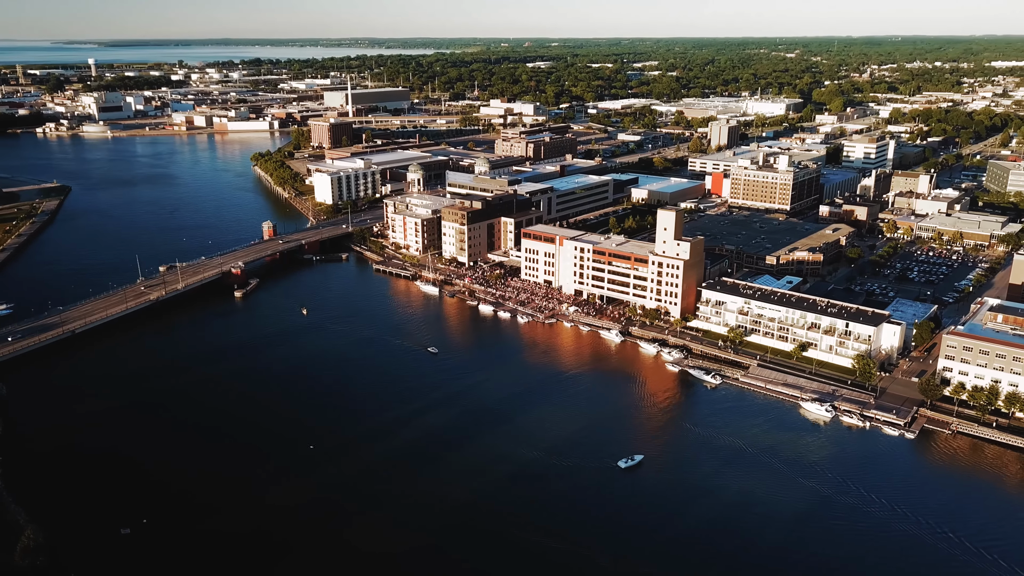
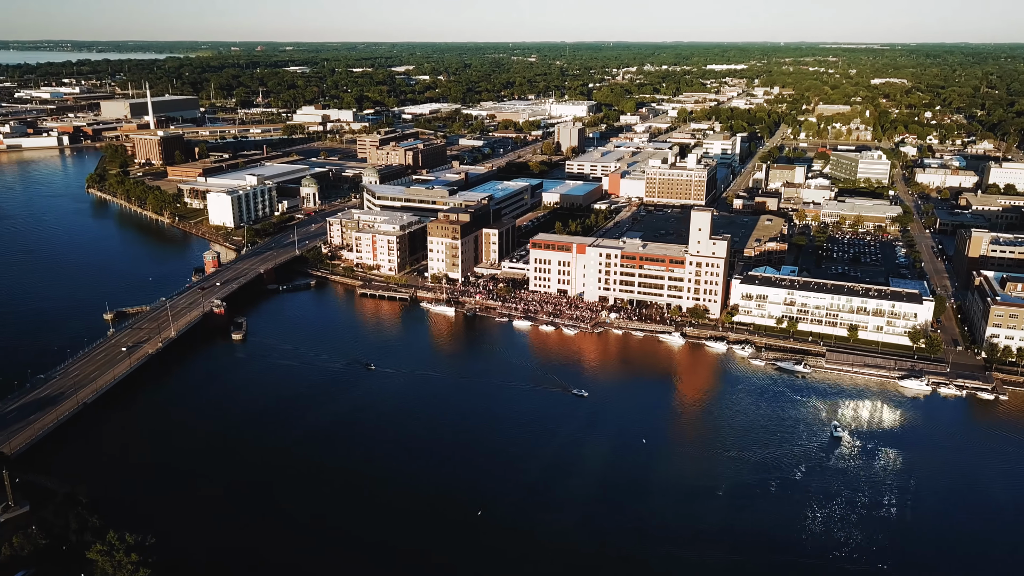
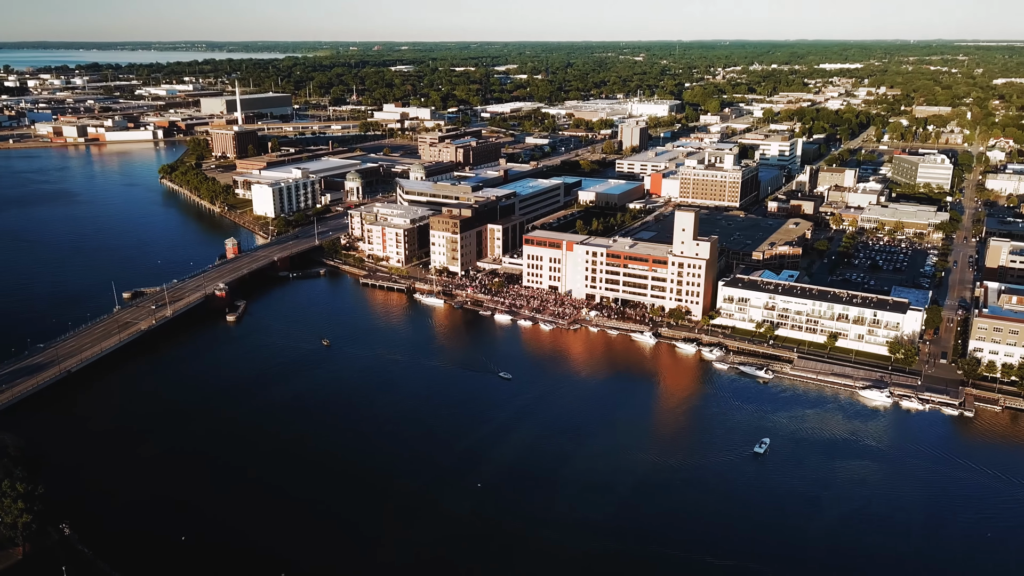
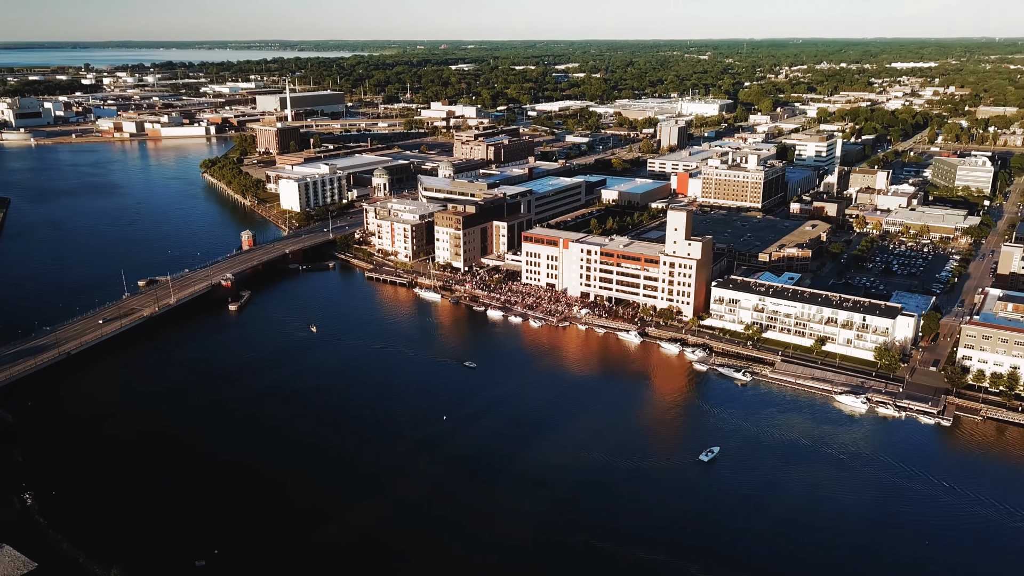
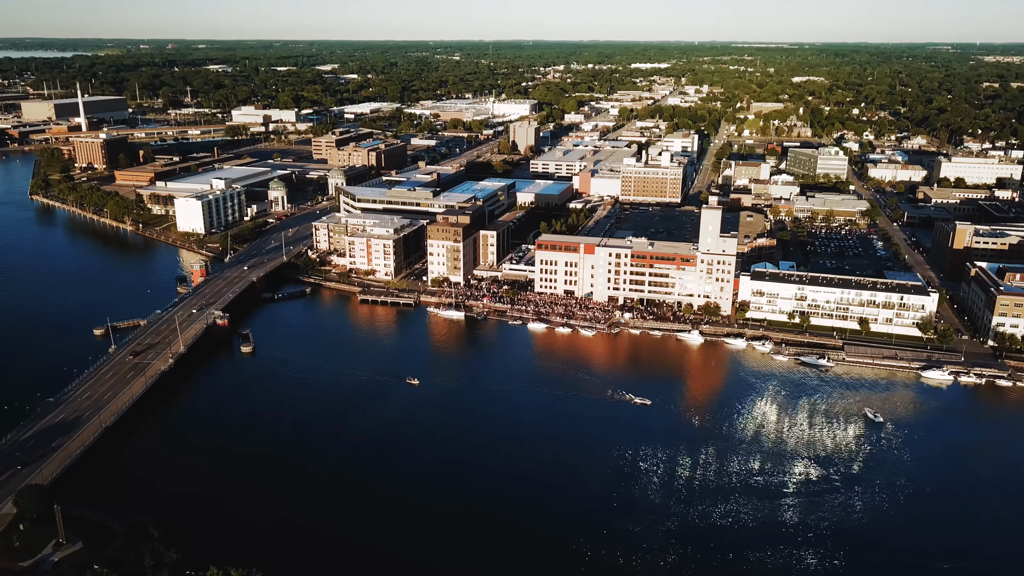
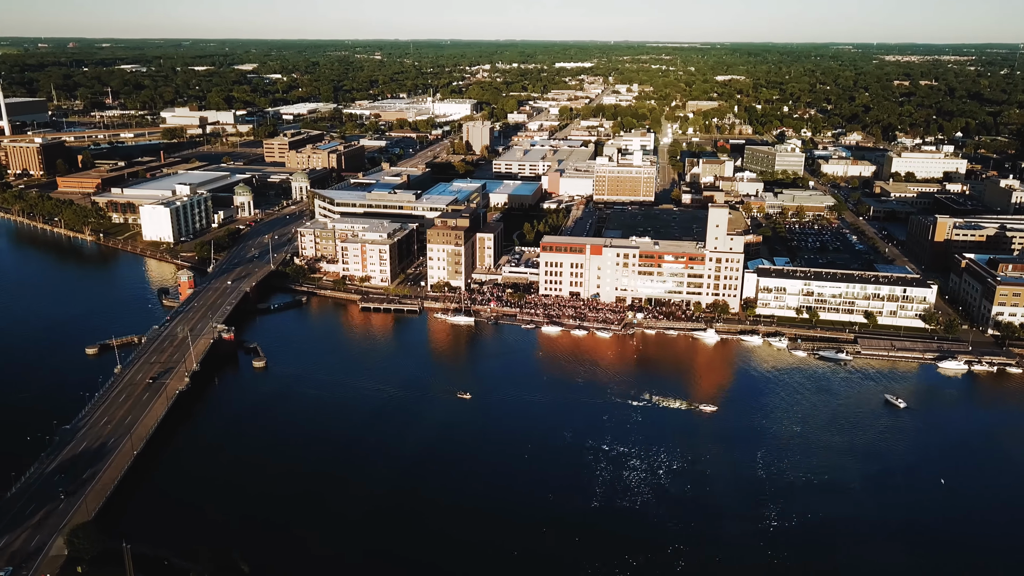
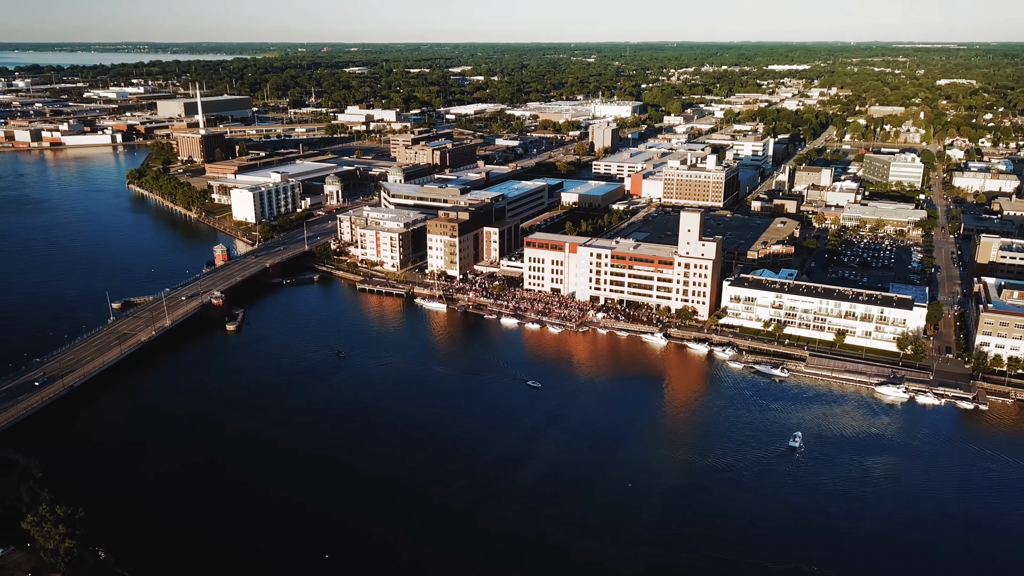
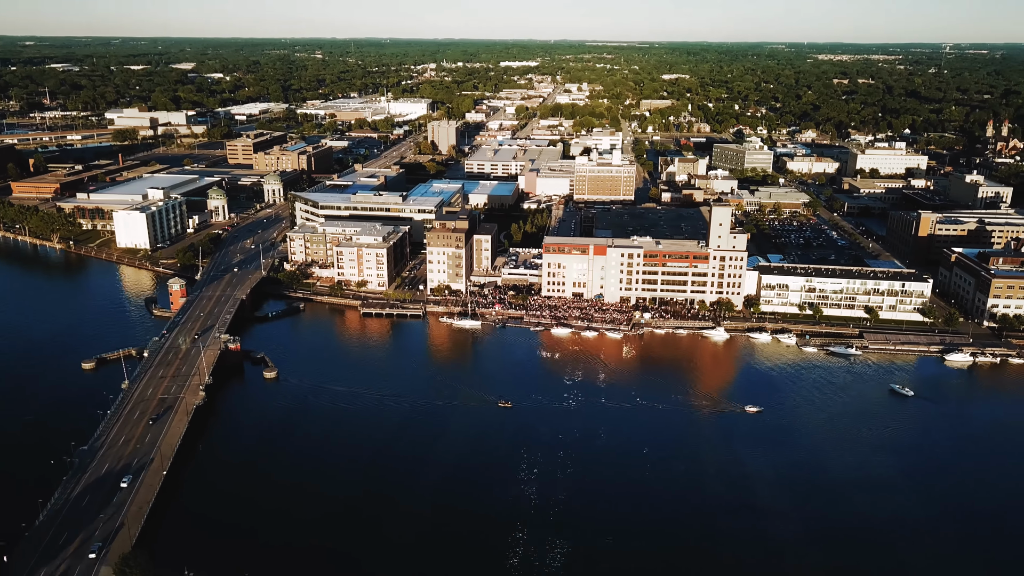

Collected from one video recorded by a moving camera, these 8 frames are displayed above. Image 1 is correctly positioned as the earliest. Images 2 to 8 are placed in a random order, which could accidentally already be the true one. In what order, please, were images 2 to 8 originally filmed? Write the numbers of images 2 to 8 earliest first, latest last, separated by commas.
4, 3, 7, 2, 5, 6, 8
